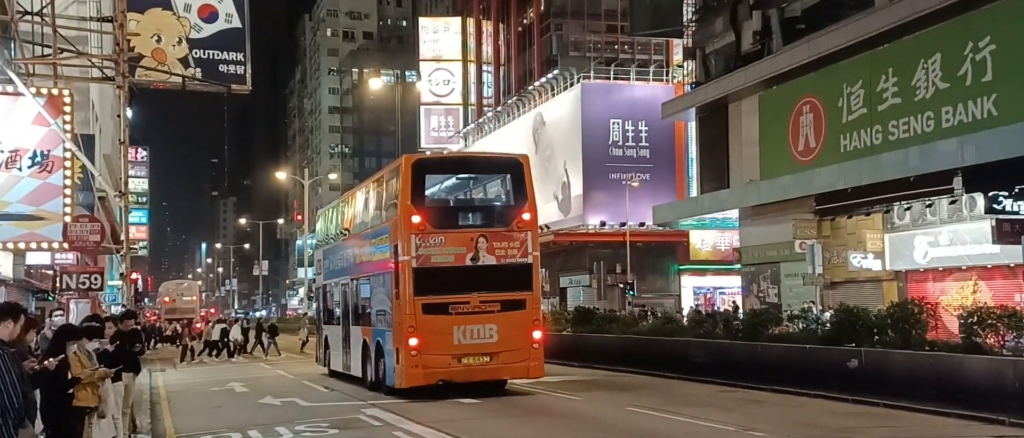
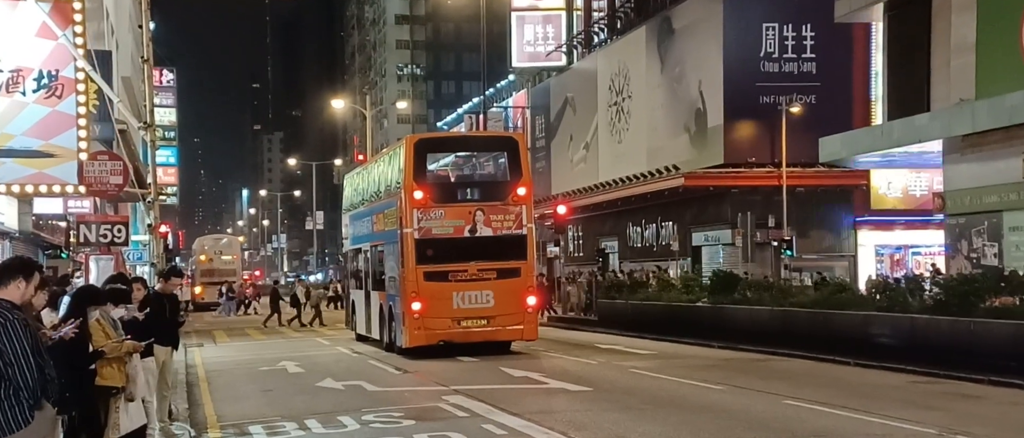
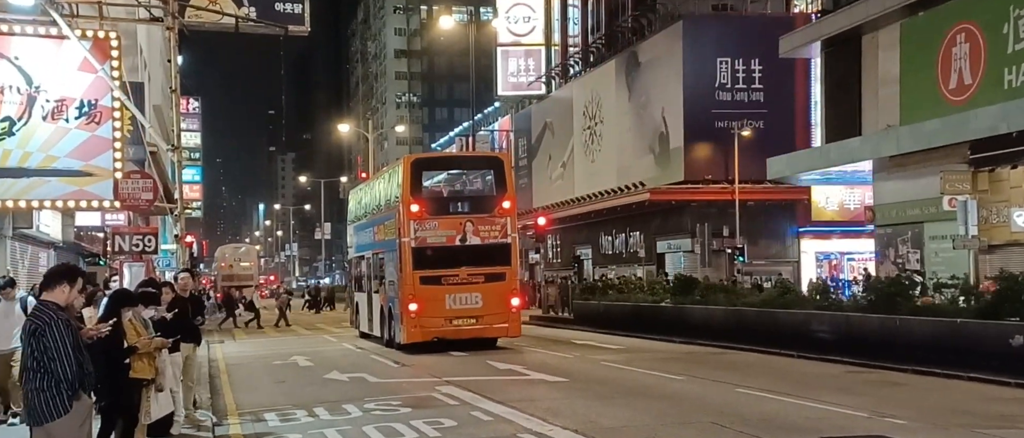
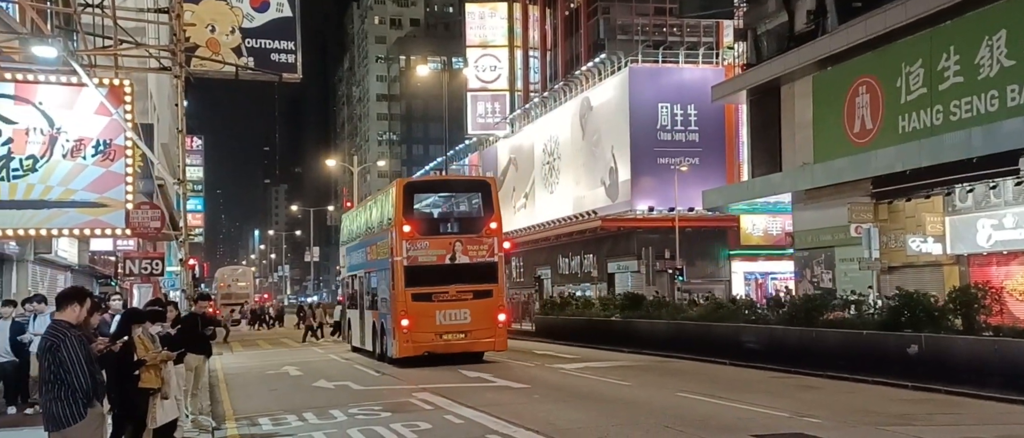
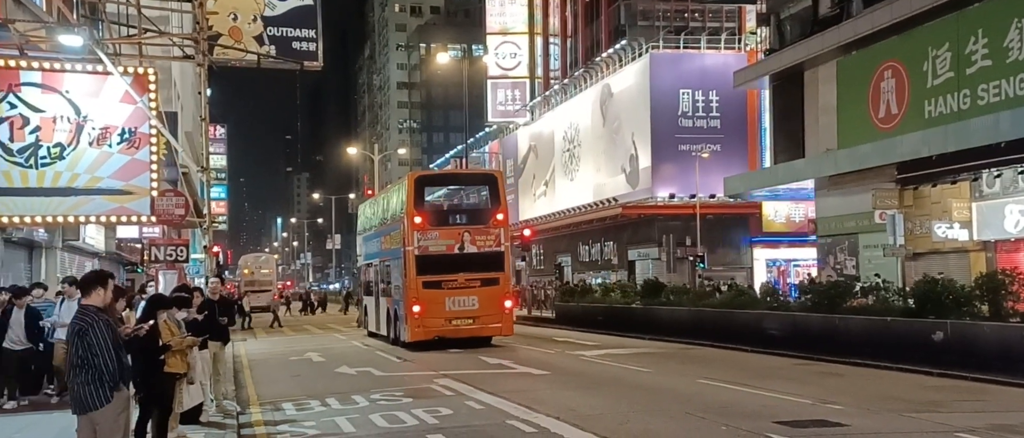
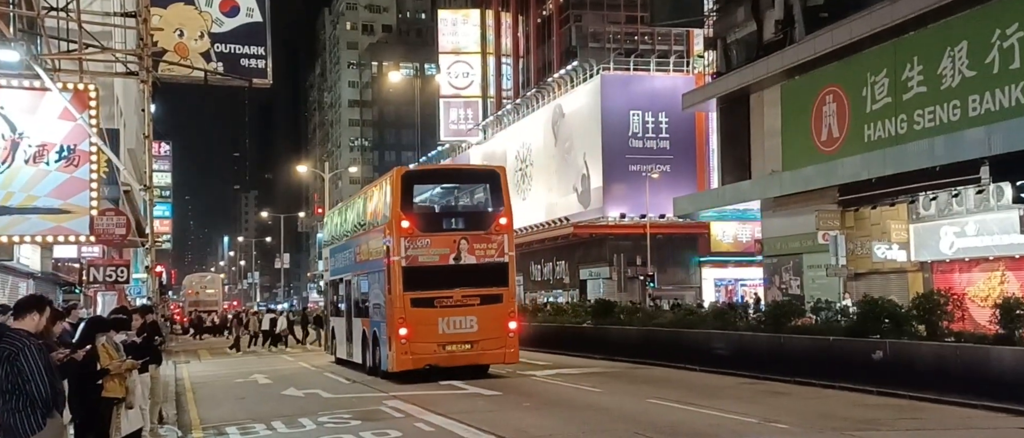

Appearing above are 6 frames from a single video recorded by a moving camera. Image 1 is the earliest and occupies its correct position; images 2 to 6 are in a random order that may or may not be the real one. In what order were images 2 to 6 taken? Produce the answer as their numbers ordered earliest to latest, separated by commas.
6, 4, 5, 3, 2
